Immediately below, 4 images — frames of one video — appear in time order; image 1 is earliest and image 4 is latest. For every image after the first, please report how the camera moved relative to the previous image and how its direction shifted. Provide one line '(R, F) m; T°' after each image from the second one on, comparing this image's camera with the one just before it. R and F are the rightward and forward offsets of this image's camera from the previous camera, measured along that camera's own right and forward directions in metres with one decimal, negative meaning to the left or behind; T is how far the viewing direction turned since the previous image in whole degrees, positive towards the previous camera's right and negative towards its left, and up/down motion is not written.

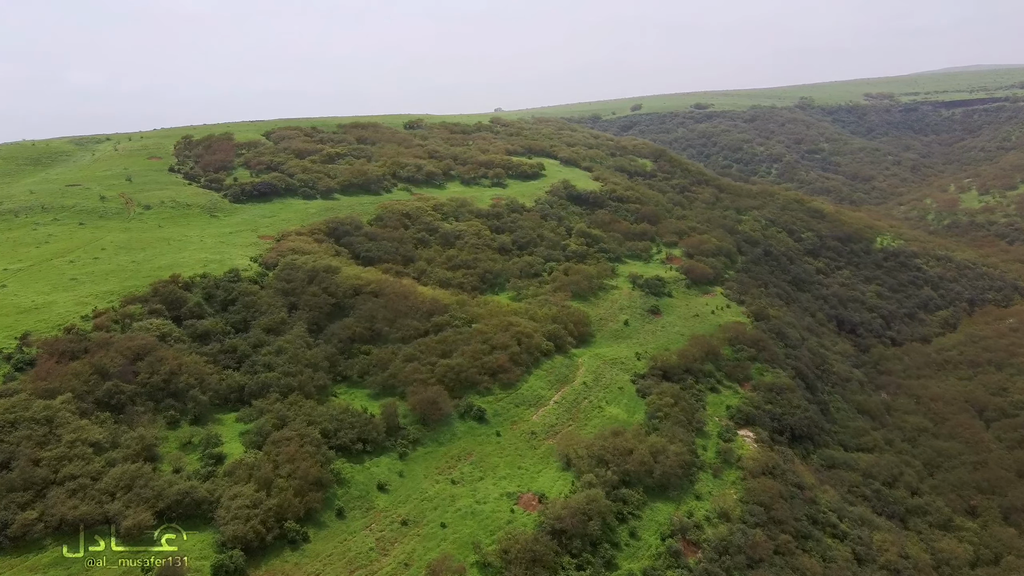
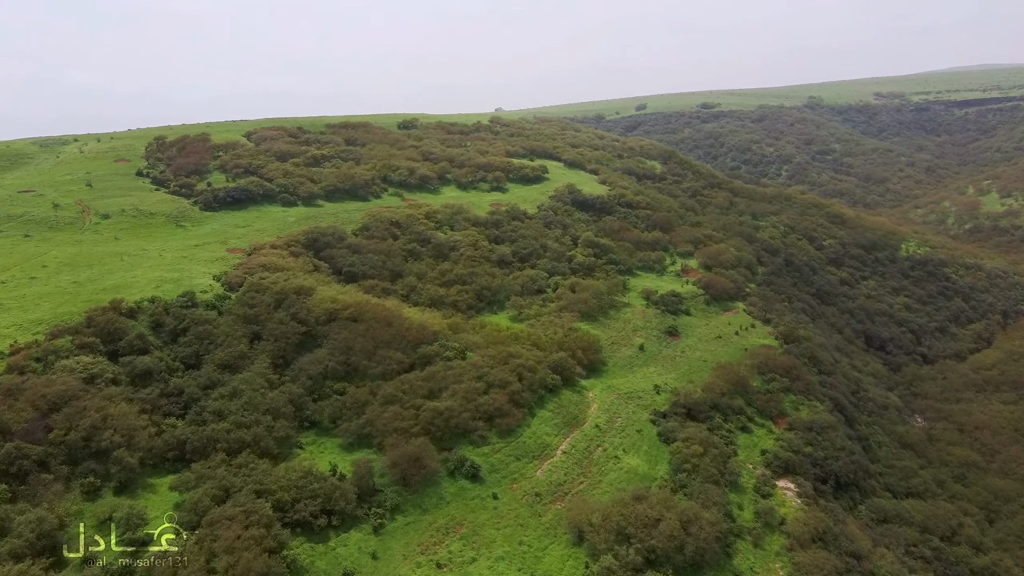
(0.0, +3.7) m; 0°
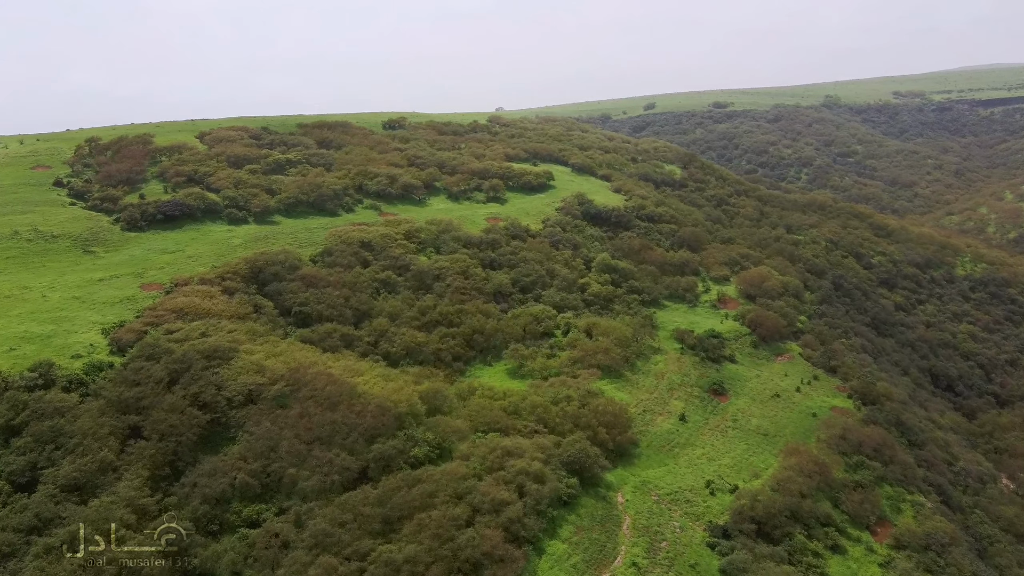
(+0.1, +7.0) m; 0°
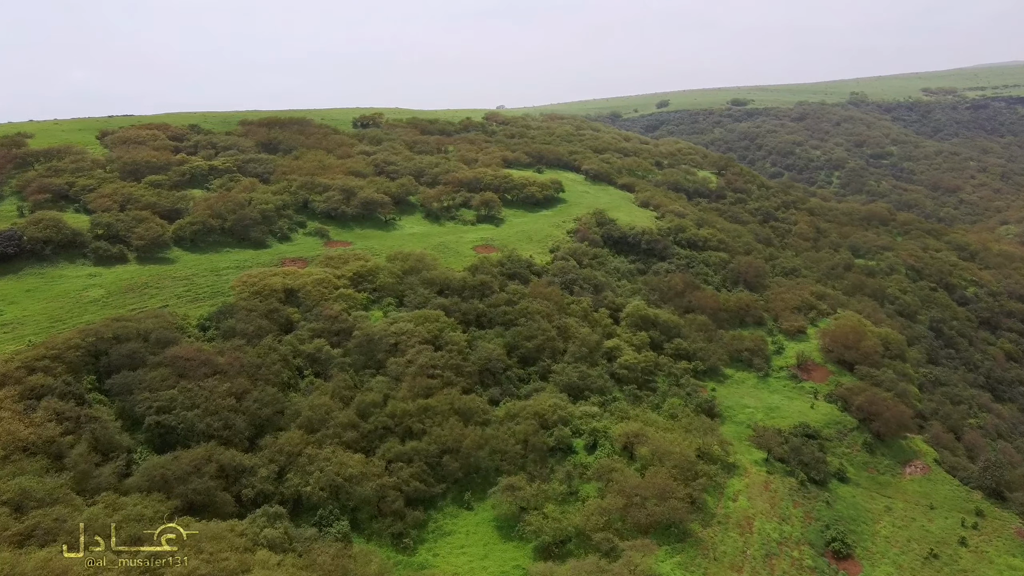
(+0.2, +9.4) m; 0°
